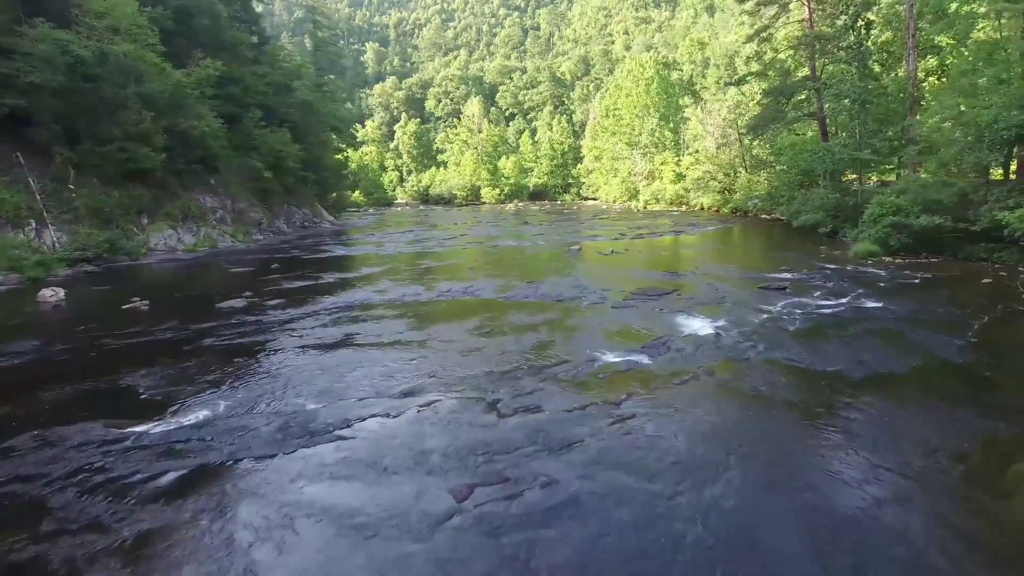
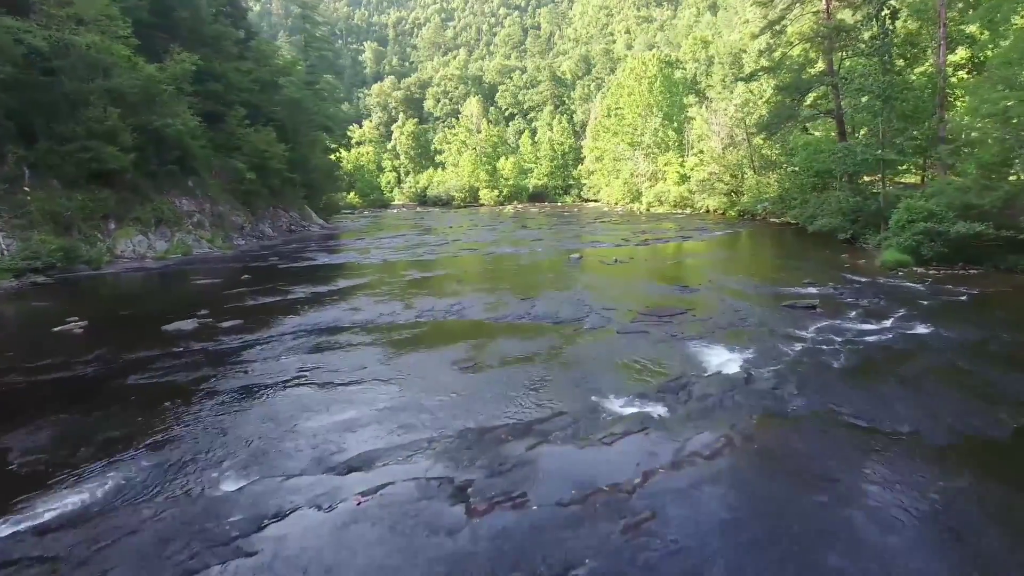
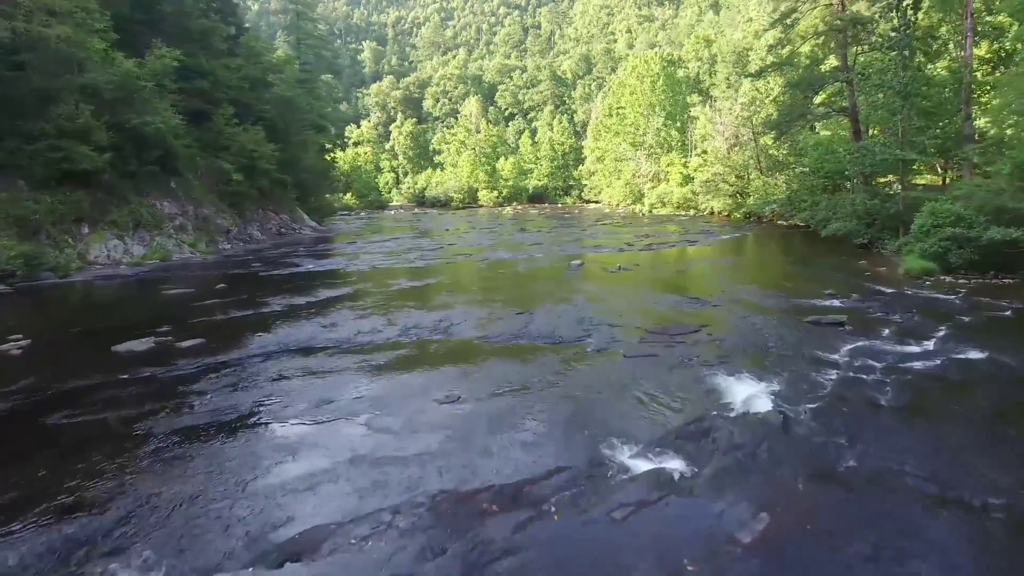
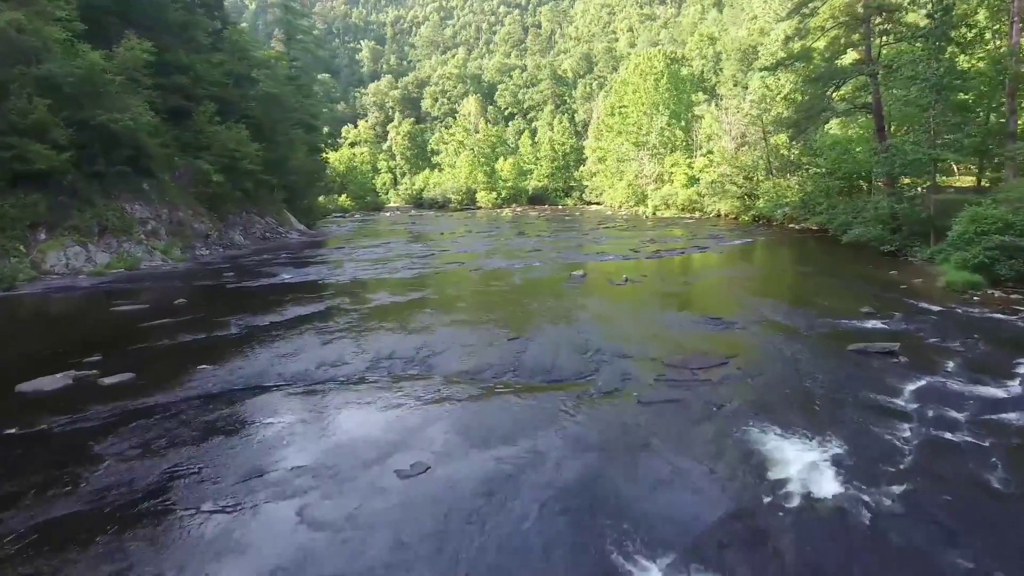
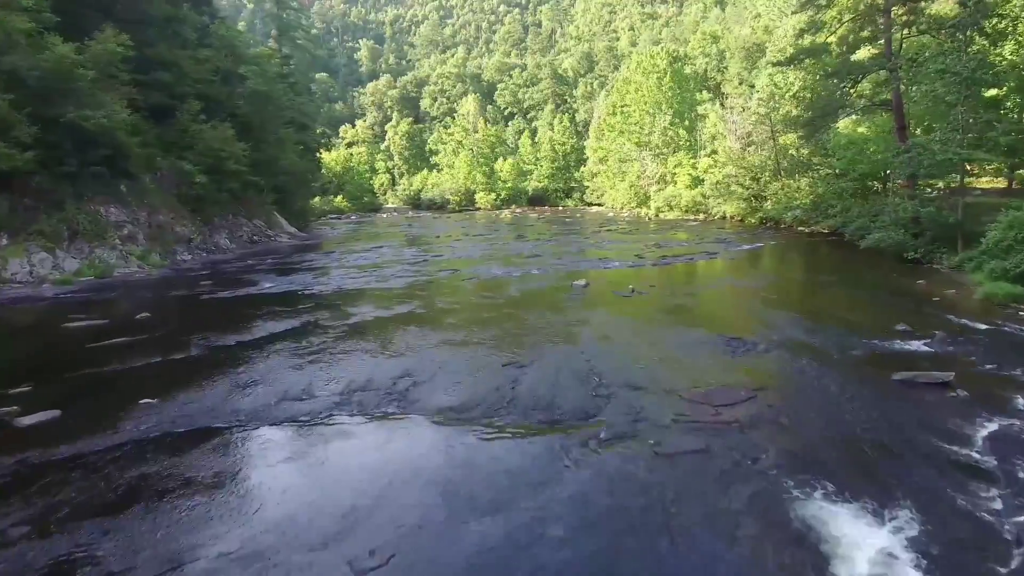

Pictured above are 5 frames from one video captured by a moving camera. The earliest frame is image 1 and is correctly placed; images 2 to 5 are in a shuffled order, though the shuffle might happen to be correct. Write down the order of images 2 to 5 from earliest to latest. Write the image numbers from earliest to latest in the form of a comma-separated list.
2, 3, 4, 5
